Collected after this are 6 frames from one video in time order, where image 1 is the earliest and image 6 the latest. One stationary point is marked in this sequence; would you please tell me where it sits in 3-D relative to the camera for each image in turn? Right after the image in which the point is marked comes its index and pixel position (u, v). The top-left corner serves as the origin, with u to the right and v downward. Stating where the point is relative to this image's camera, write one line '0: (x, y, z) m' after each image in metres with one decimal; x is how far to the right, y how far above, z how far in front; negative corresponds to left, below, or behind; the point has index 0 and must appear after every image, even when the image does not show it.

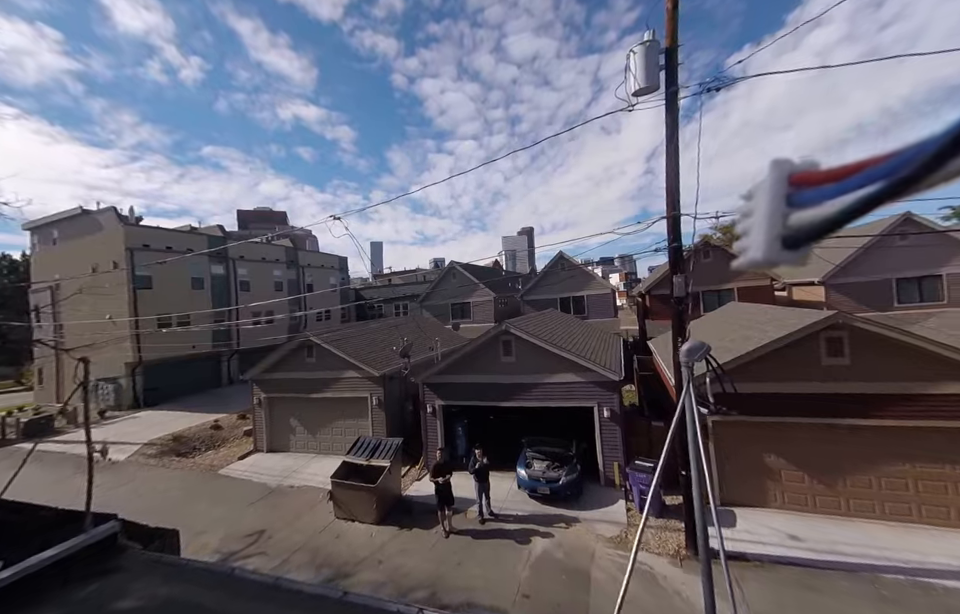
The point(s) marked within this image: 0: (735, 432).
0: (+6.4, -3.1, +9.1) m
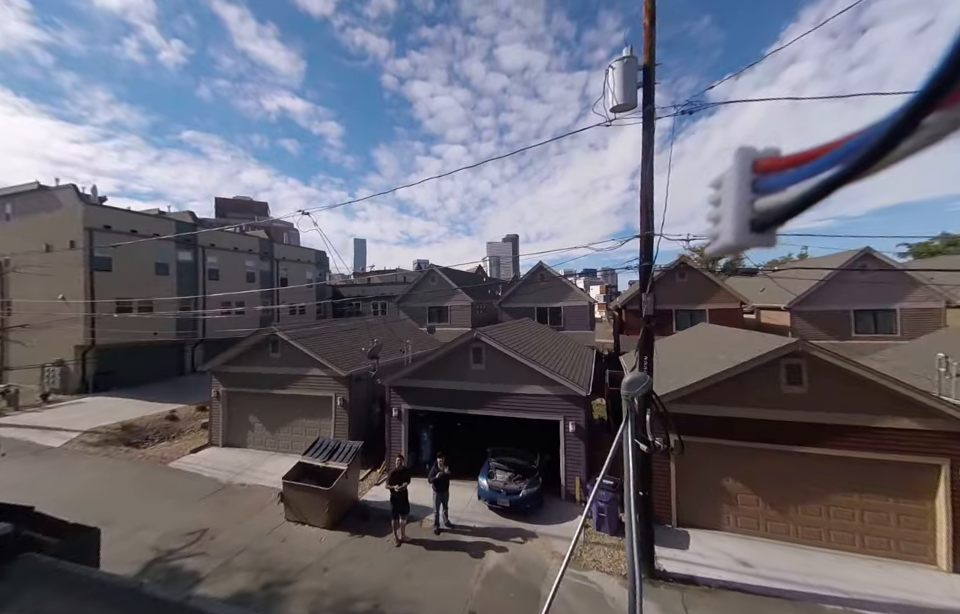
0: (+5.5, -3.7, +9.2) m
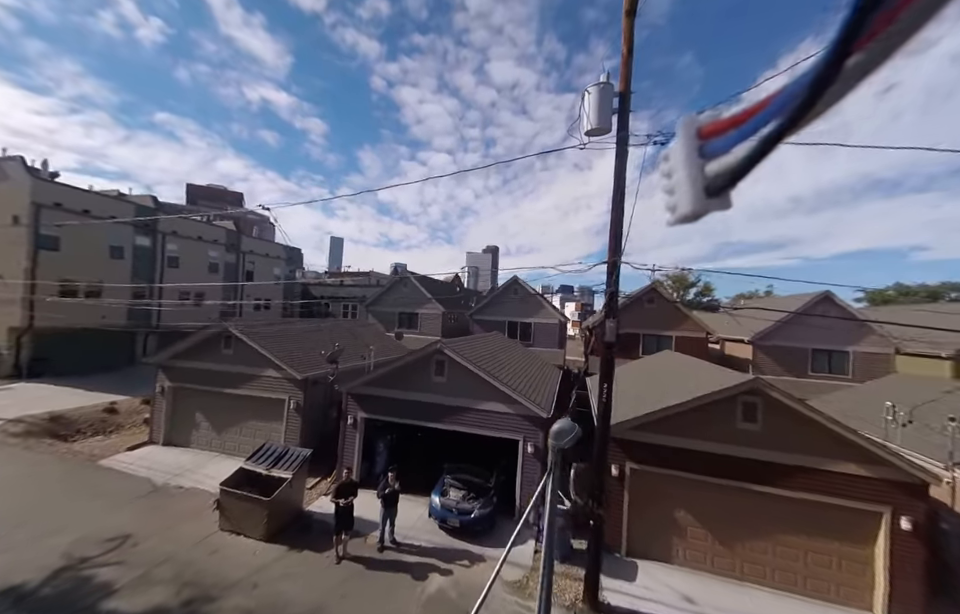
0: (+4.4, -4.4, +9.2) m
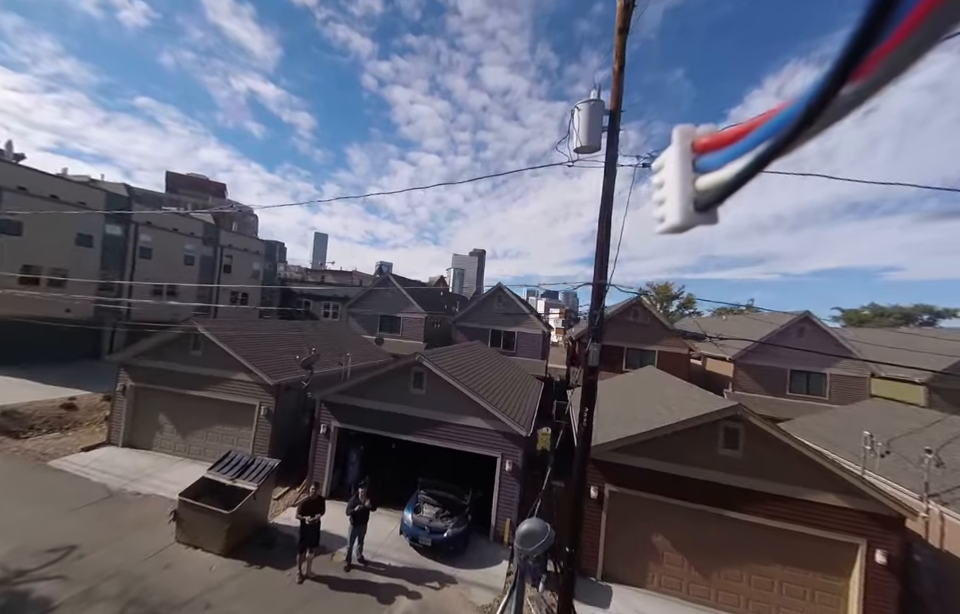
0: (+3.7, -4.9, +9.2) m
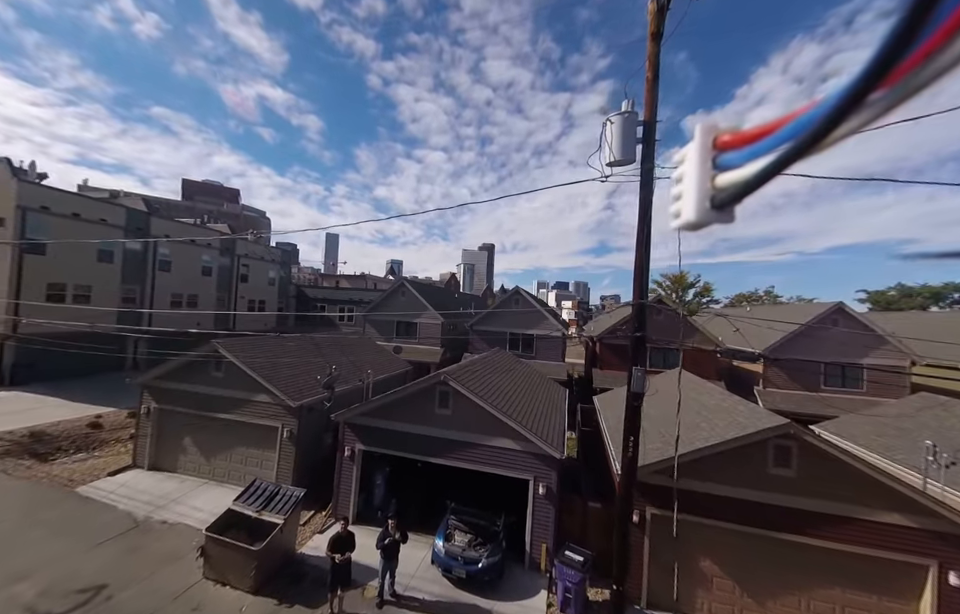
0: (+4.5, -5.2, +8.6) m
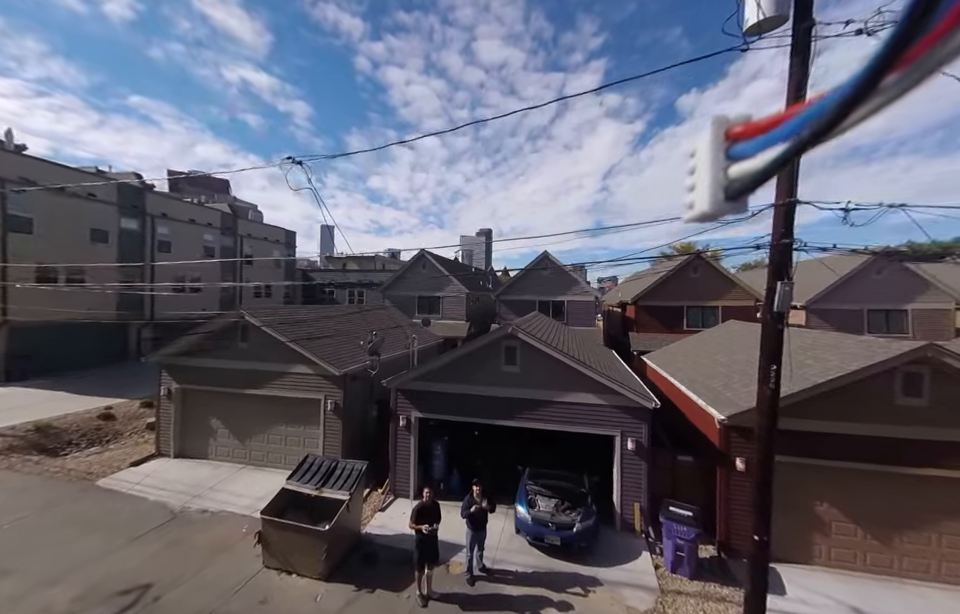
0: (+6.4, -3.6, +7.6) m
